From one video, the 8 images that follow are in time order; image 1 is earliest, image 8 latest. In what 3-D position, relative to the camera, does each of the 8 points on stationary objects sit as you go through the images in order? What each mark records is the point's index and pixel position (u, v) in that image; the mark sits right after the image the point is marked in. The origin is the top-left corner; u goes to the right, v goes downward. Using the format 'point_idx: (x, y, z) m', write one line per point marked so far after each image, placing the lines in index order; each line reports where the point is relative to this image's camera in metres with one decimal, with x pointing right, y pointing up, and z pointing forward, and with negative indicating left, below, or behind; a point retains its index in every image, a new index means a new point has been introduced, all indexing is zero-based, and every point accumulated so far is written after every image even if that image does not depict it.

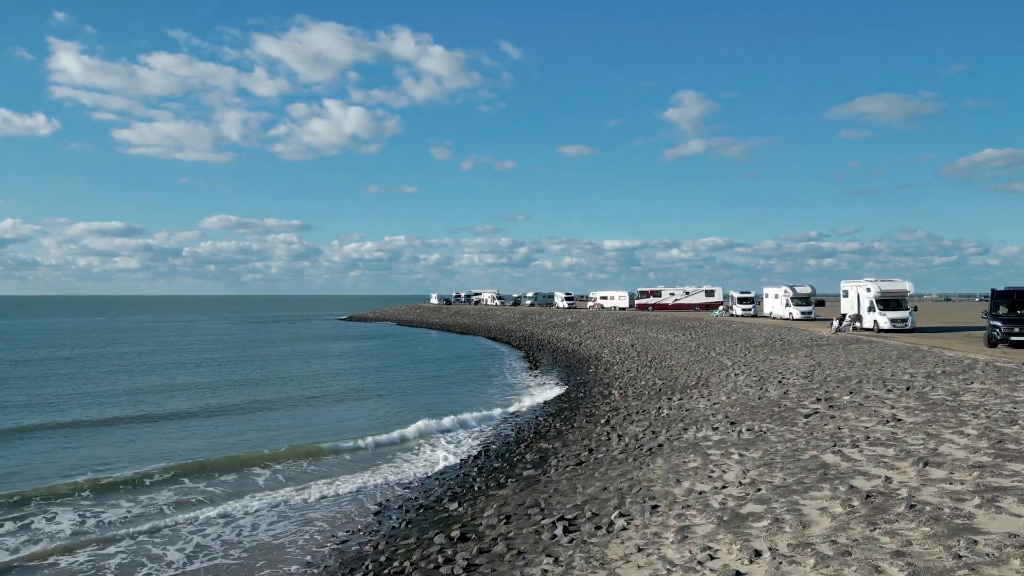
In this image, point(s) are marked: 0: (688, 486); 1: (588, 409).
0: (+3.0, -3.3, +10.0) m
1: (+2.5, -4.0, +19.7) m
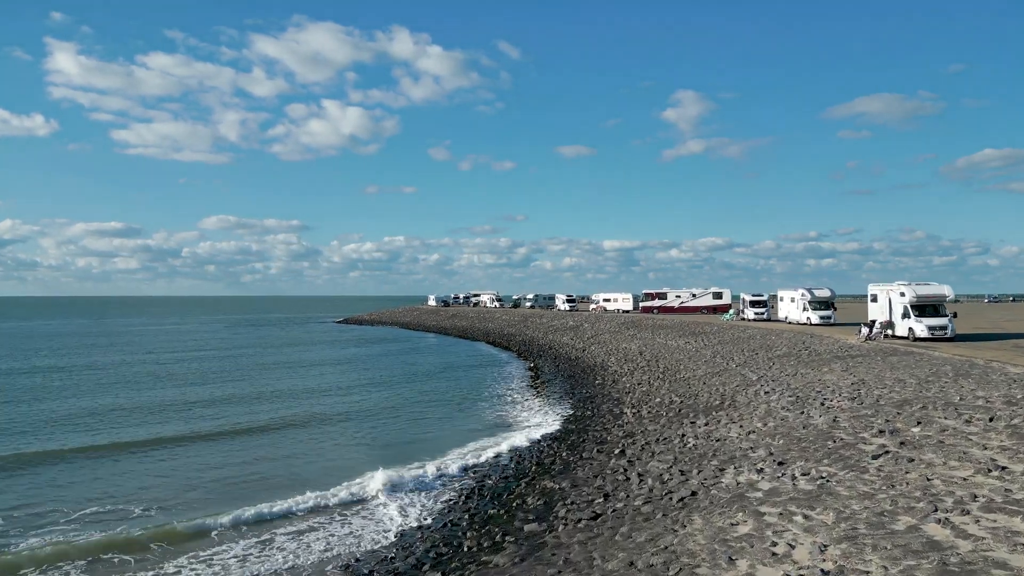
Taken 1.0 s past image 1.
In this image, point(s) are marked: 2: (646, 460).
0: (+2.9, -3.5, +7.5) m
1: (+2.5, -4.2, +17.1) m
2: (+3.1, -3.9, +13.7) m
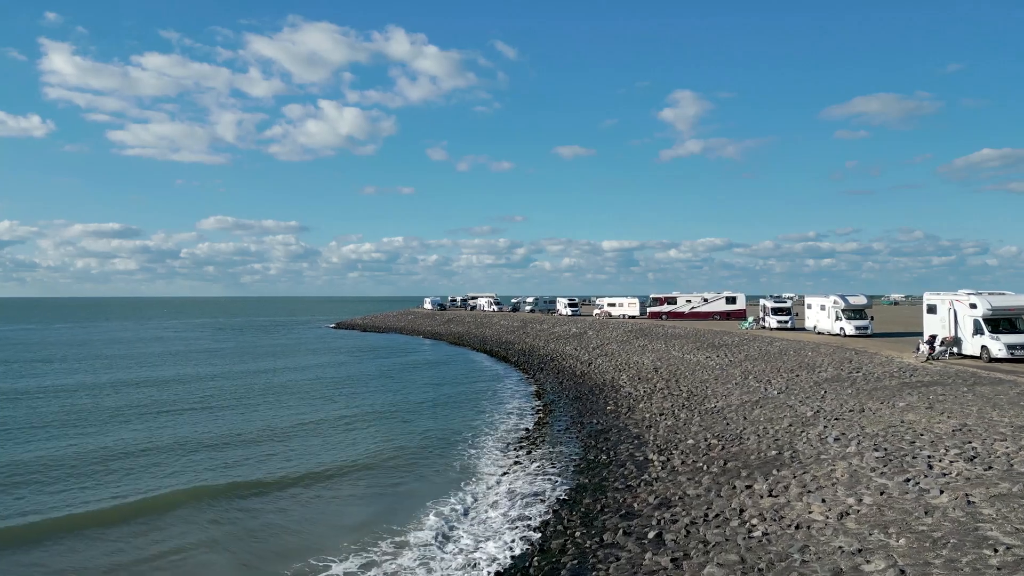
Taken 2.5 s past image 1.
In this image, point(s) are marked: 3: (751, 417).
0: (+2.8, -3.9, +3.3) m
1: (+2.4, -4.6, +12.9) m
2: (+3.0, -4.3, +9.5) m
3: (+7.3, -3.9, +18.2) m
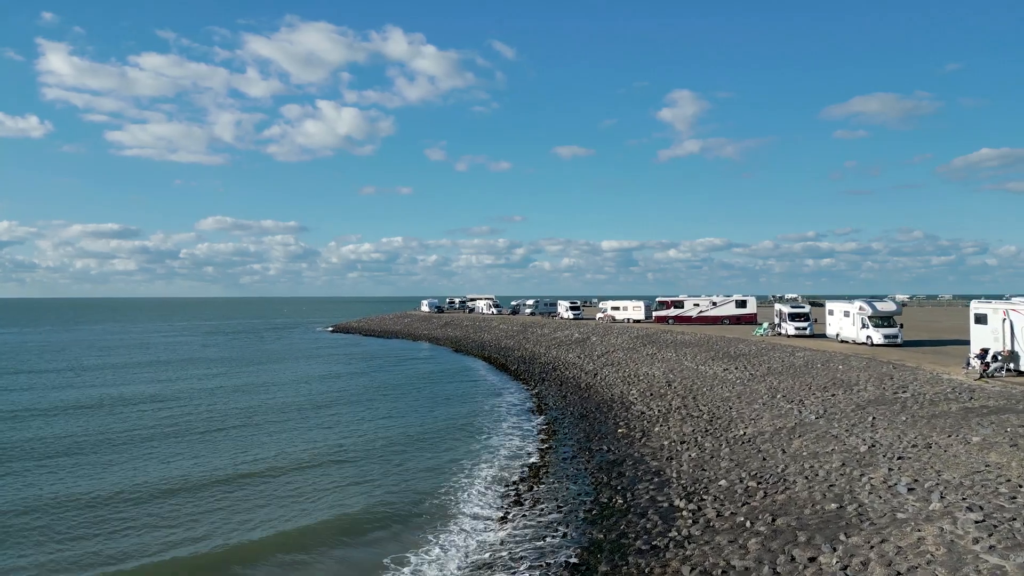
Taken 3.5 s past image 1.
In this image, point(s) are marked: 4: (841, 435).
0: (+2.8, -4.2, +0.7) m
1: (+2.4, -4.9, +10.3) m
2: (+3.0, -4.6, +6.9) m
3: (+7.2, -4.2, +15.5) m
4: (+8.8, -3.9, +16.0) m
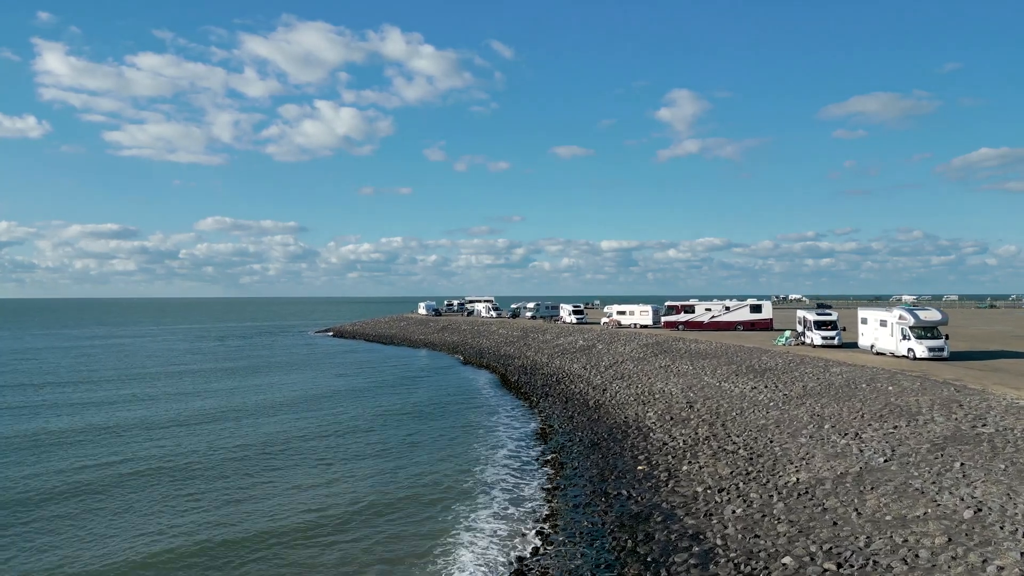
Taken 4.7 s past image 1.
0: (+2.9, -4.5, -2.6) m
1: (+2.4, -5.2, +7.0) m
2: (+3.0, -4.9, +3.6) m
3: (+7.3, -4.5, +12.2) m
4: (+8.8, -4.3, +12.7) m
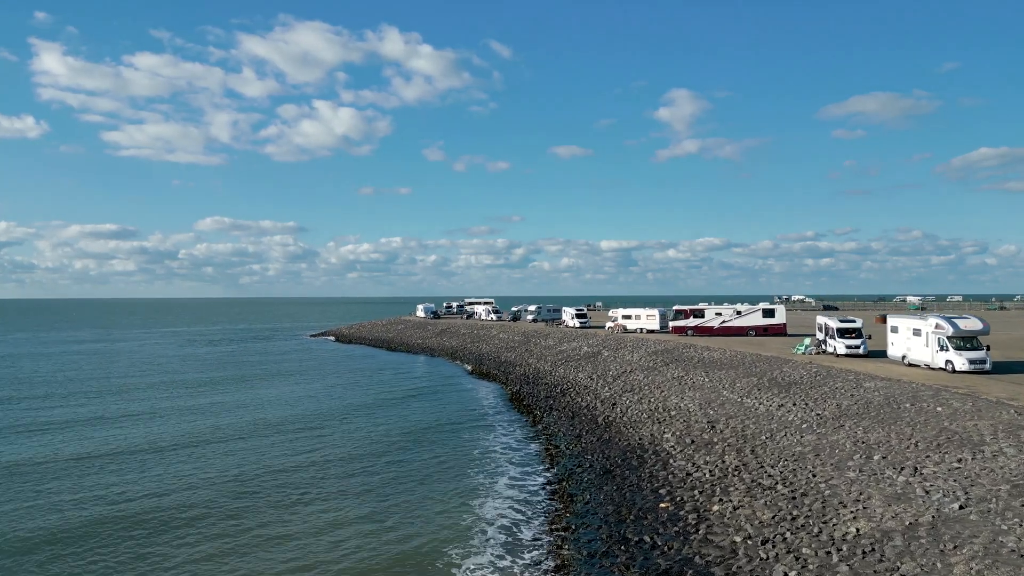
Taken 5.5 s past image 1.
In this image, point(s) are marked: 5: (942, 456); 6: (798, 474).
0: (+3.0, -4.8, -5.0) m
1: (+2.5, -5.5, +4.6) m
2: (+3.1, -5.2, +1.2) m
3: (+7.4, -4.8, +9.9) m
4: (+8.9, -4.5, +10.4) m
5: (+11.2, -4.3, +15.6) m
6: (+7.7, -5.0, +16.2) m
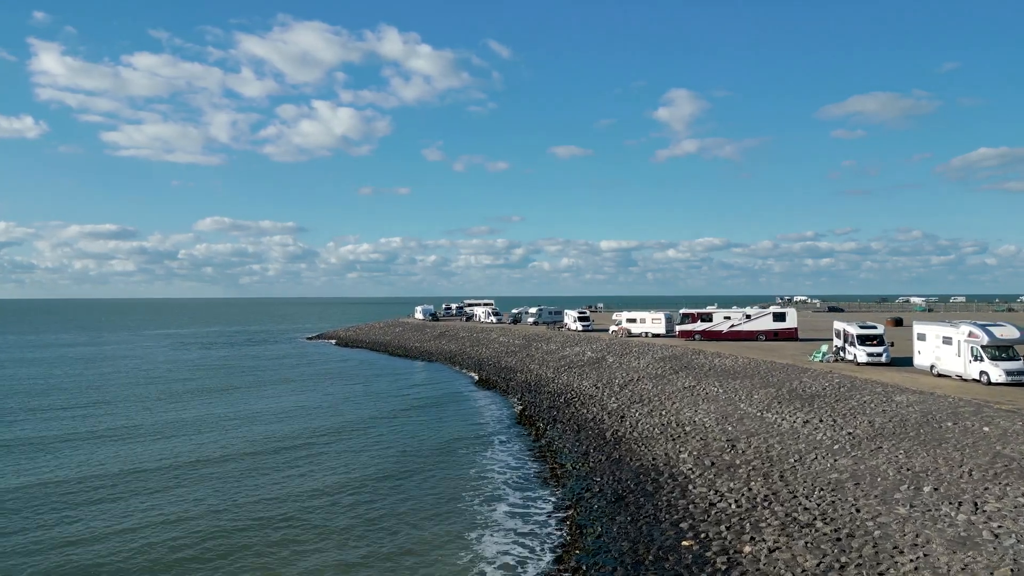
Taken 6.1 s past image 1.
0: (+3.1, -5.0, -6.9) m
1: (+2.6, -5.7, +2.8) m
2: (+3.2, -5.5, -0.6) m
3: (+7.4, -5.0, +8.0) m
4: (+9.0, -4.8, +8.5) m
5: (+11.3, -4.6, +13.8) m
6: (+7.8, -5.2, +14.3) m
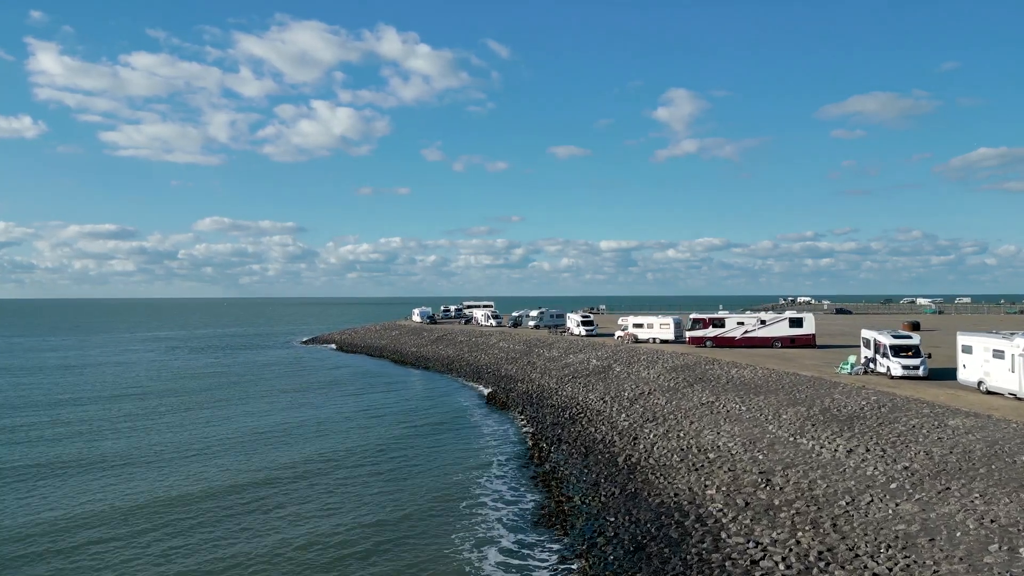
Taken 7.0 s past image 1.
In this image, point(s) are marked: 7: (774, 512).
0: (+3.1, -5.3, -9.6) m
1: (+2.6, -6.0, 0.0) m
2: (+3.2, -5.8, -3.4) m
3: (+7.5, -5.3, +5.3) m
4: (+9.0, -5.1, +5.8) m
5: (+11.3, -4.9, +11.1) m
6: (+7.8, -5.5, +11.6) m
7: (+6.8, -5.8, +15.5) m
